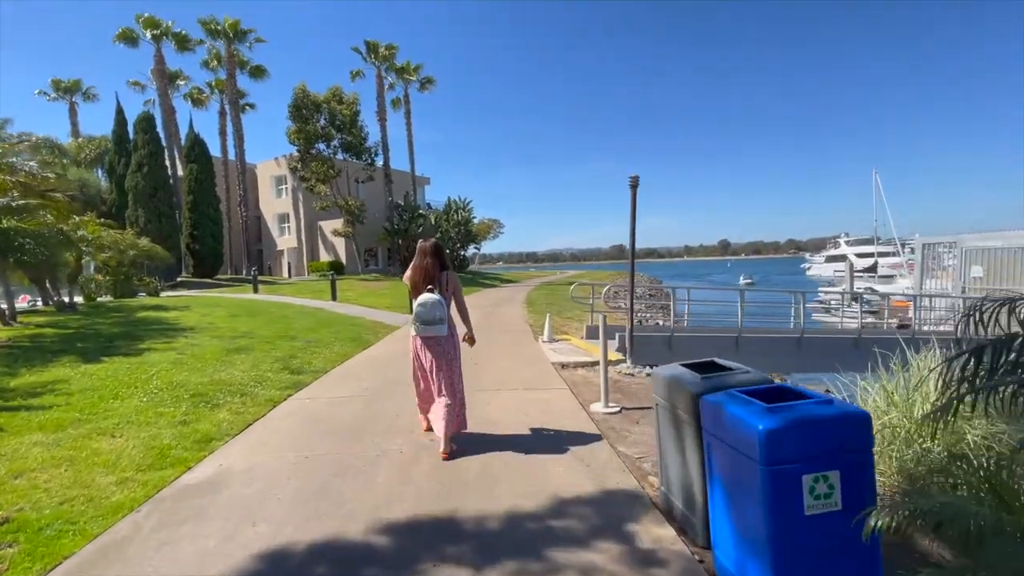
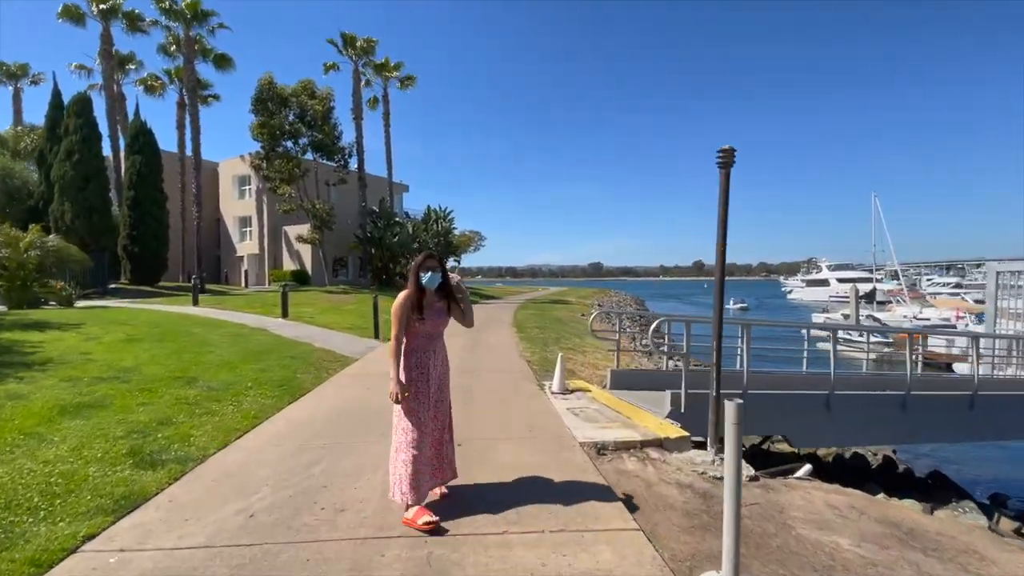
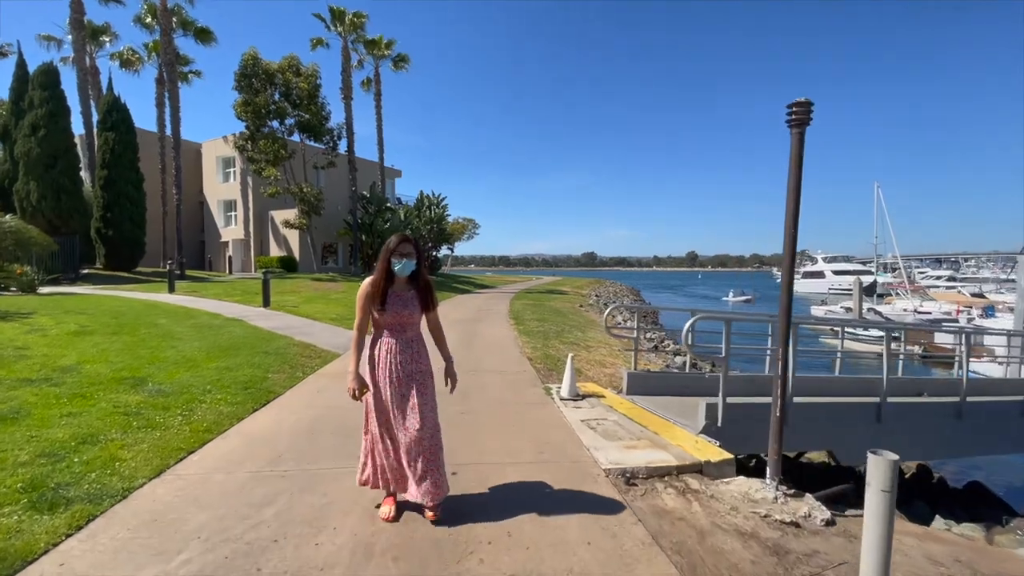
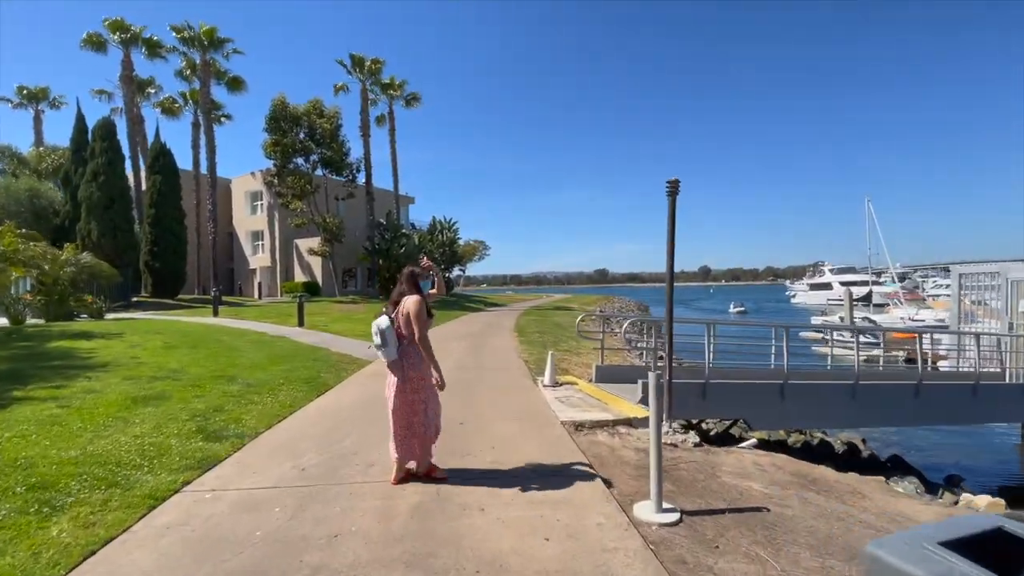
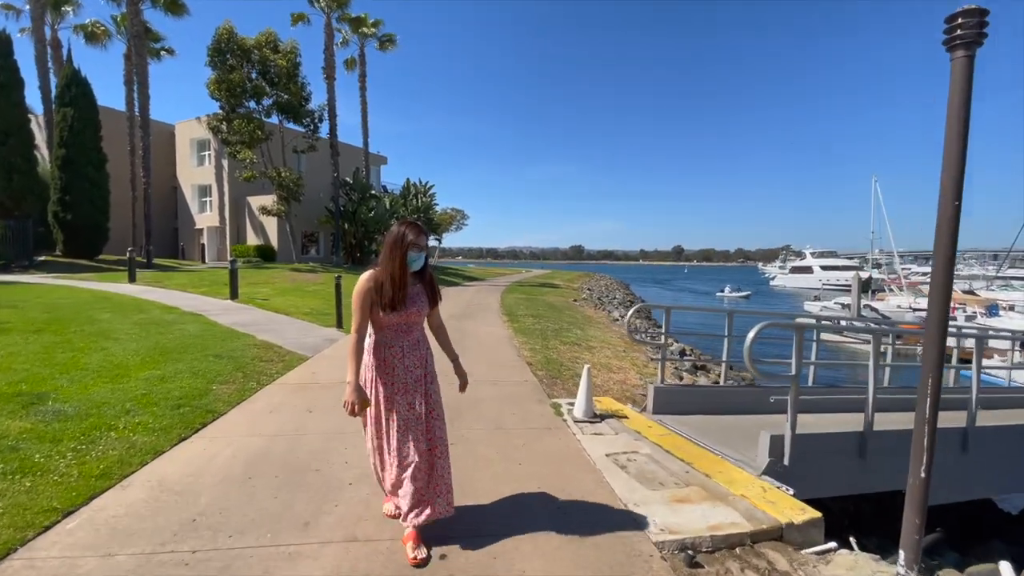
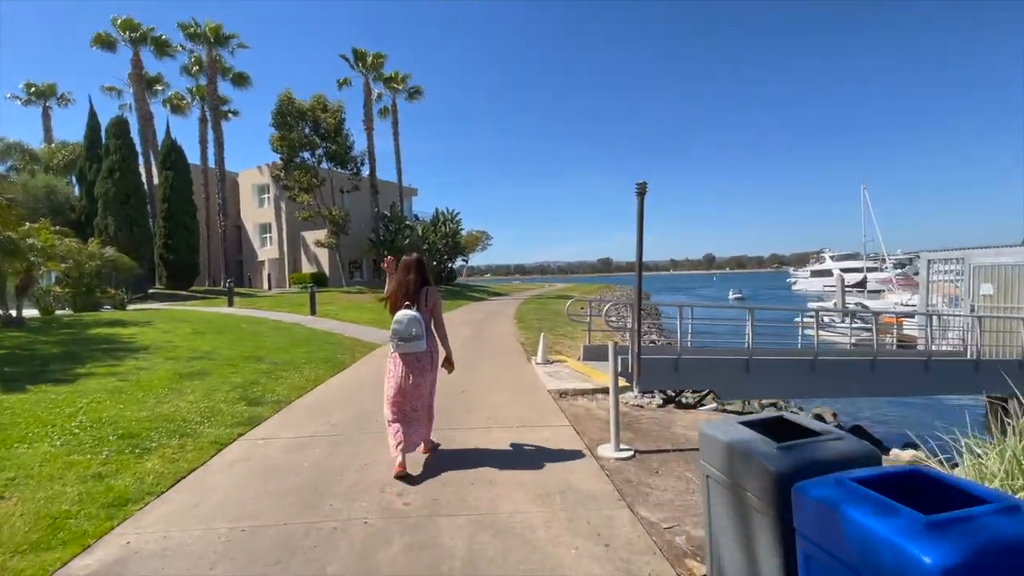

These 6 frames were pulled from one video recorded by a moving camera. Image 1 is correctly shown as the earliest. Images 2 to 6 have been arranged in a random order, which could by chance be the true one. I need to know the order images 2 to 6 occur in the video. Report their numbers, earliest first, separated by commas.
6, 4, 2, 3, 5
